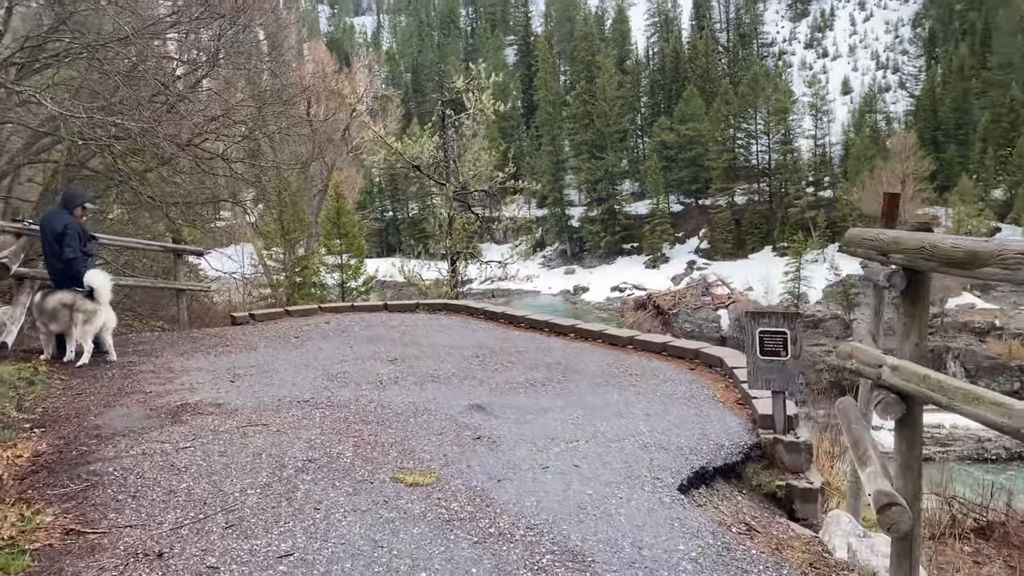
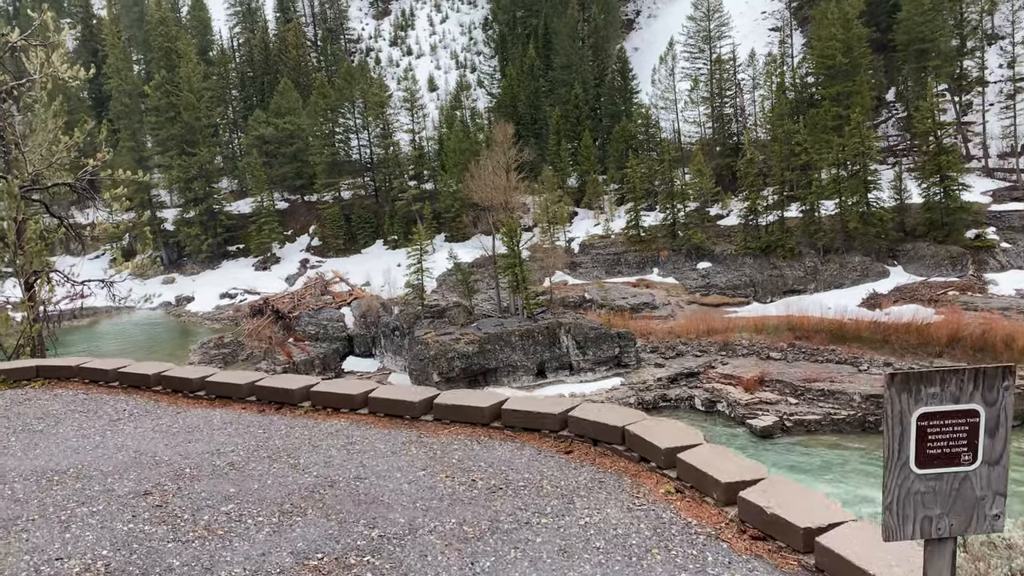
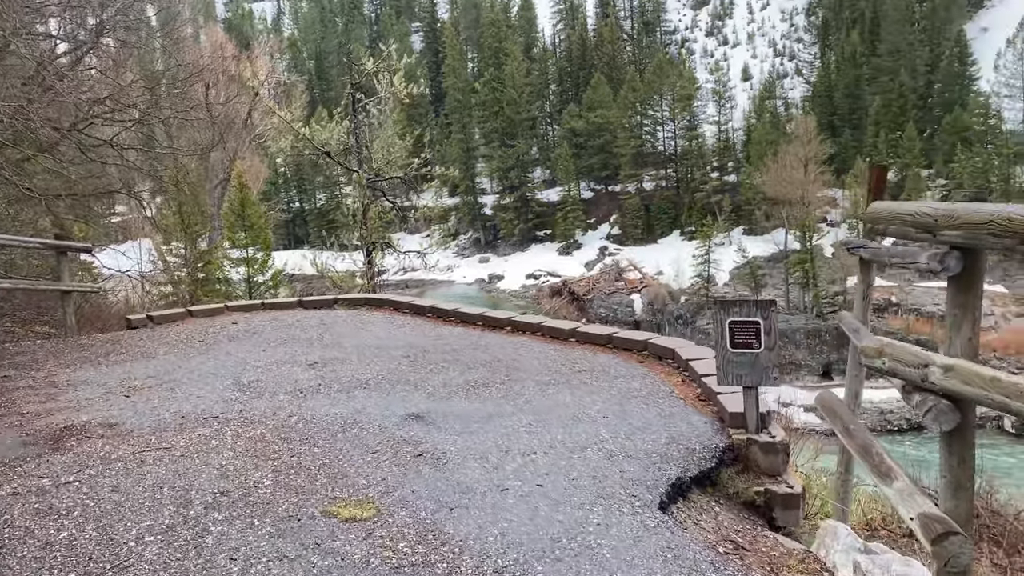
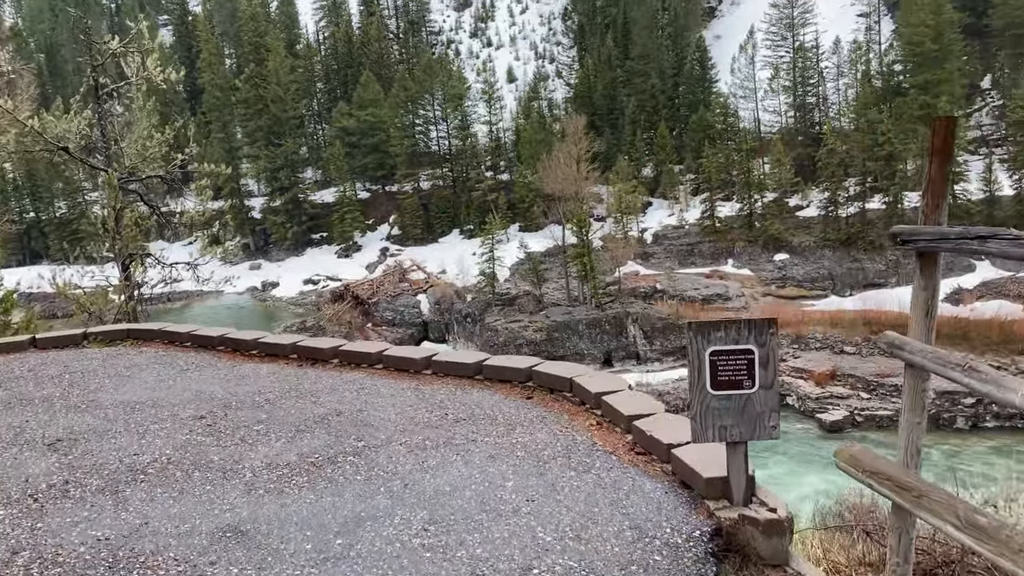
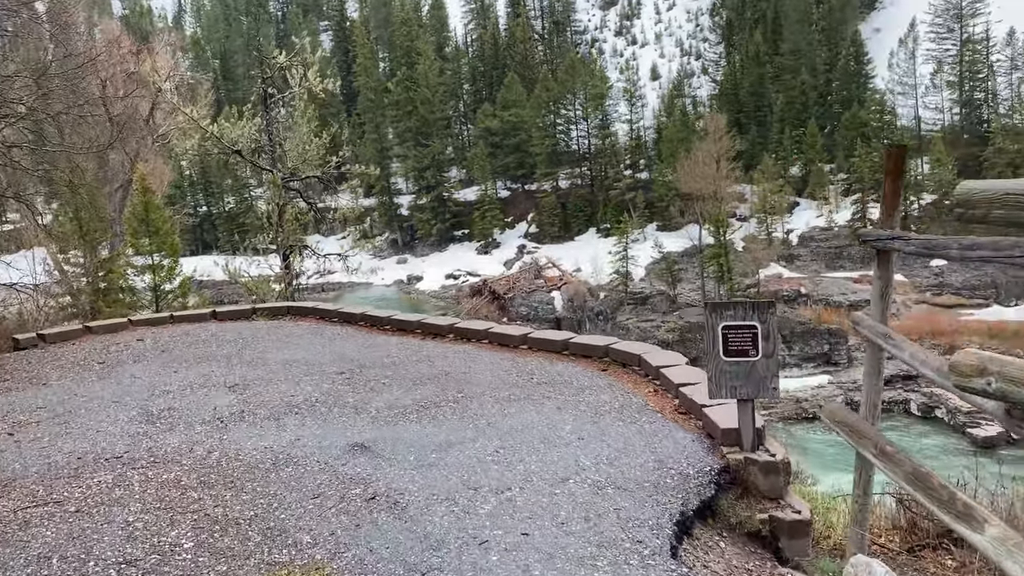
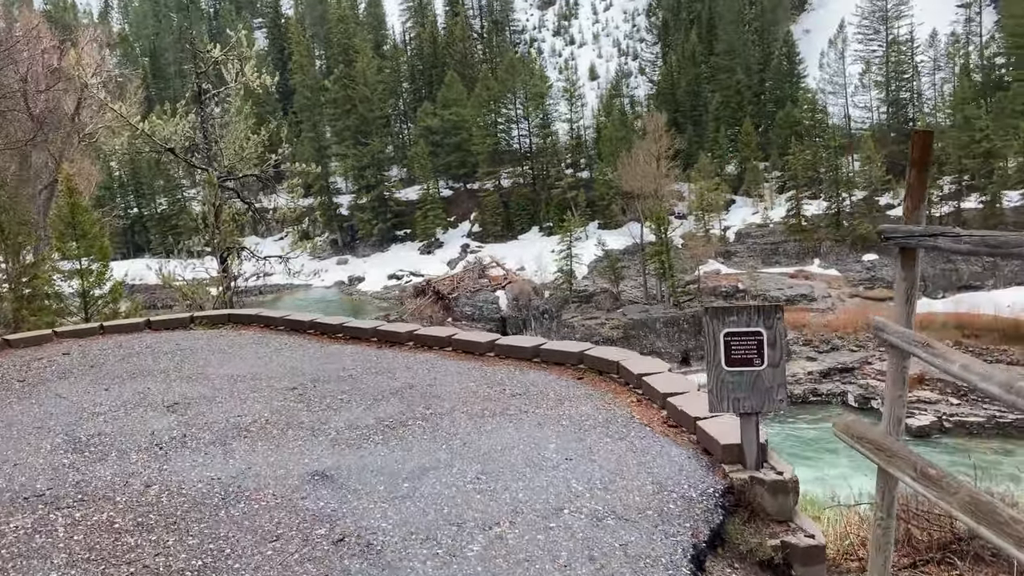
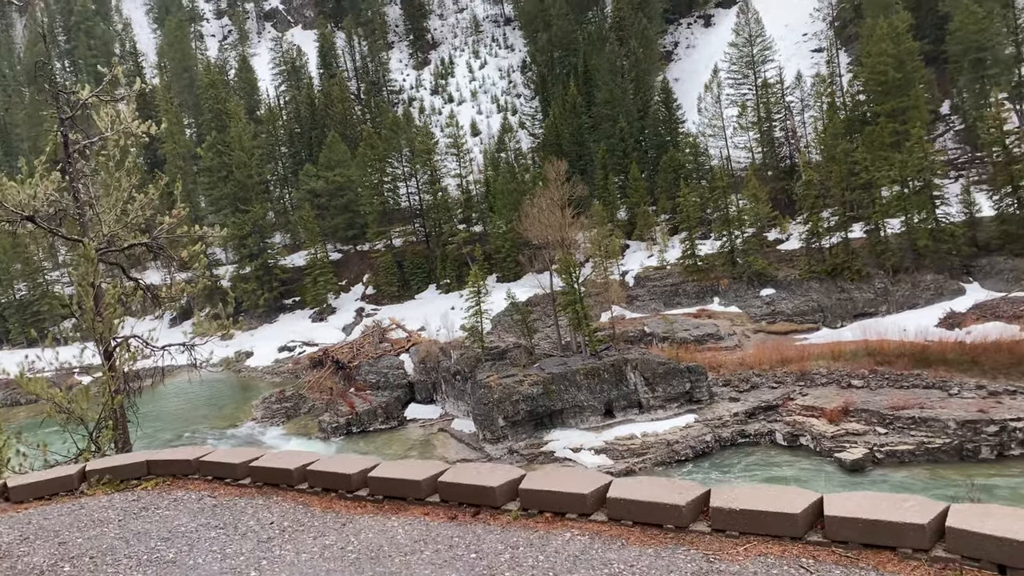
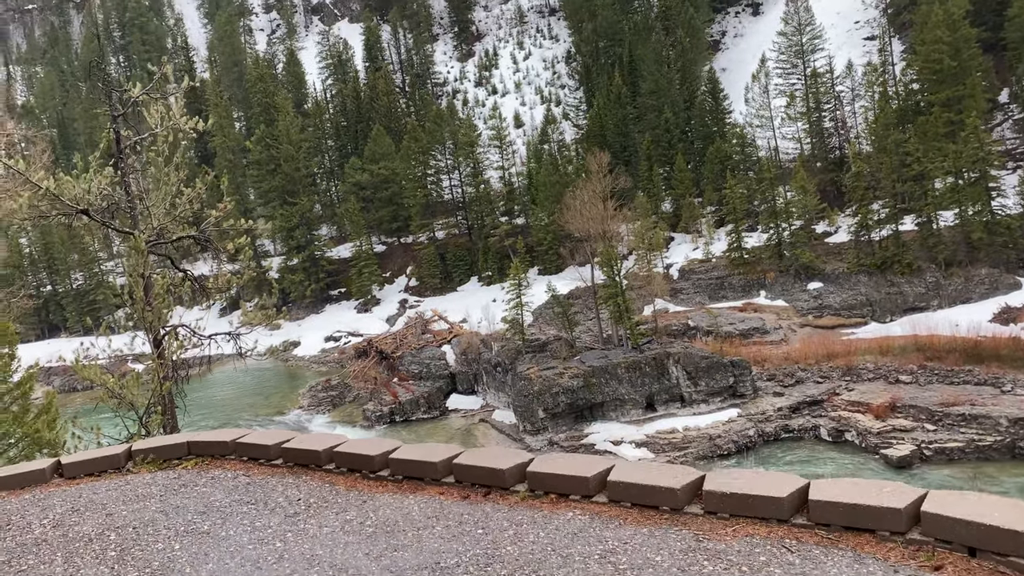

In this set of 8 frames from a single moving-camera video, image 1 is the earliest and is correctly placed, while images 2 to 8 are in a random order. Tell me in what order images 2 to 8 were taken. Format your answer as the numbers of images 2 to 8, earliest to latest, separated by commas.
3, 5, 6, 4, 2, 8, 7
